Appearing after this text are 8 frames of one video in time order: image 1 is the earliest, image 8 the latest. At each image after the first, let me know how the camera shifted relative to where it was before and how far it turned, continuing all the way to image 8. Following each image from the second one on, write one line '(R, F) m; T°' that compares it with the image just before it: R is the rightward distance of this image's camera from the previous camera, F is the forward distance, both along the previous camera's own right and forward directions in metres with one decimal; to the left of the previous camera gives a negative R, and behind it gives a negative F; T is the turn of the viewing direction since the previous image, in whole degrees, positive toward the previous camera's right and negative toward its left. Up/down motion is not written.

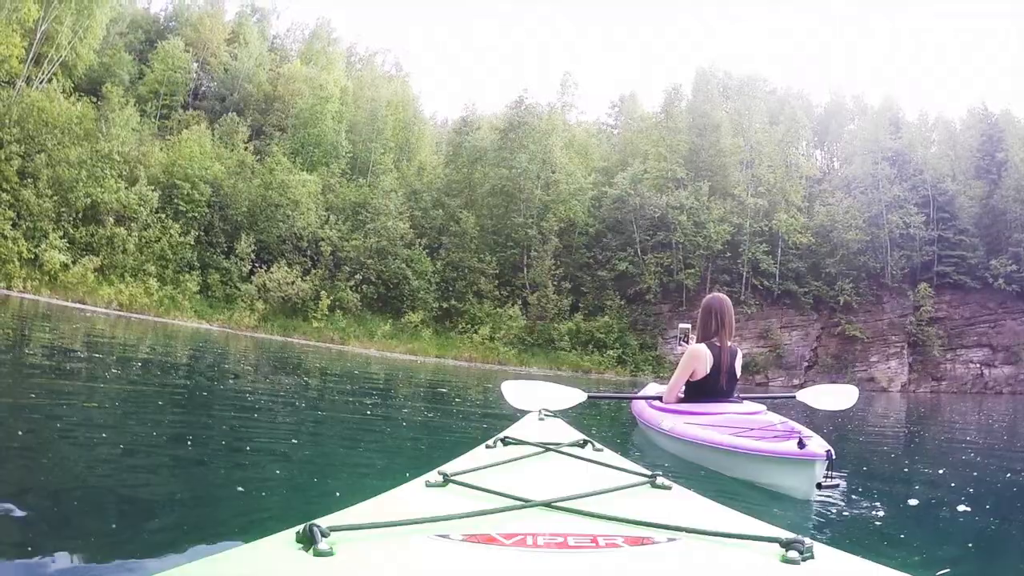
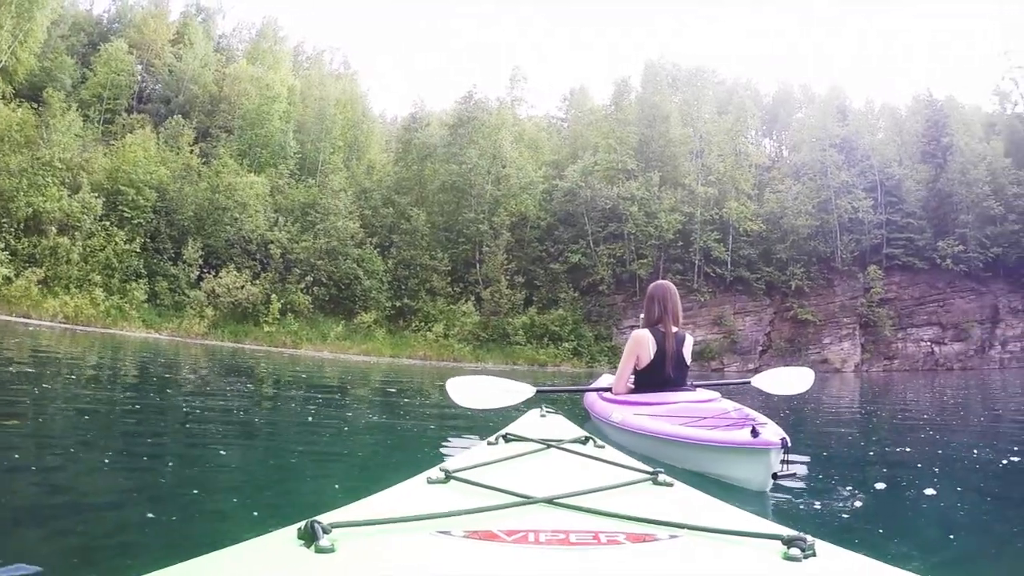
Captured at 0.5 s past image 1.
(+0.5, 0.0) m; +2°
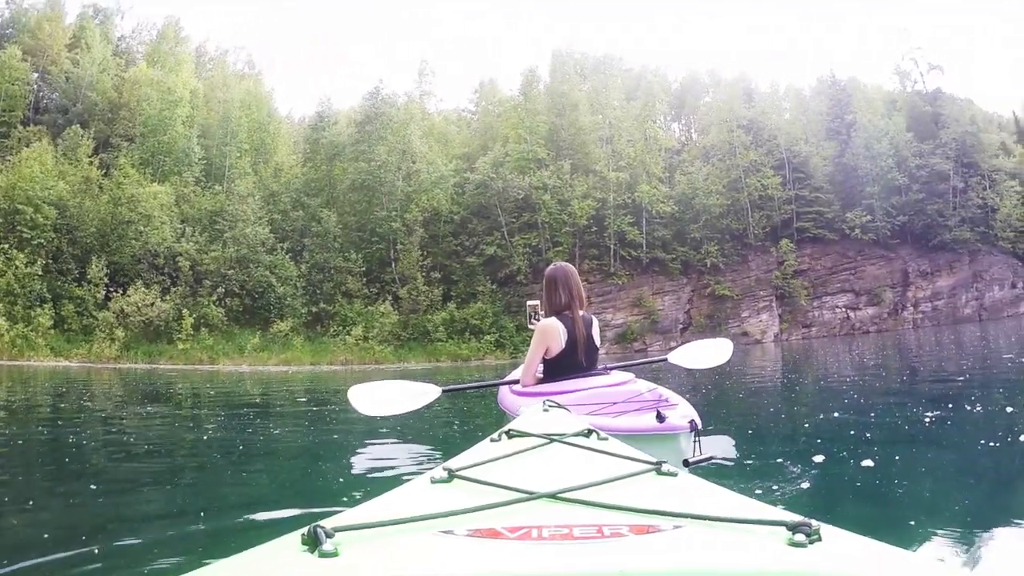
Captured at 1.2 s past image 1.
(+0.8, -0.1) m; +4°
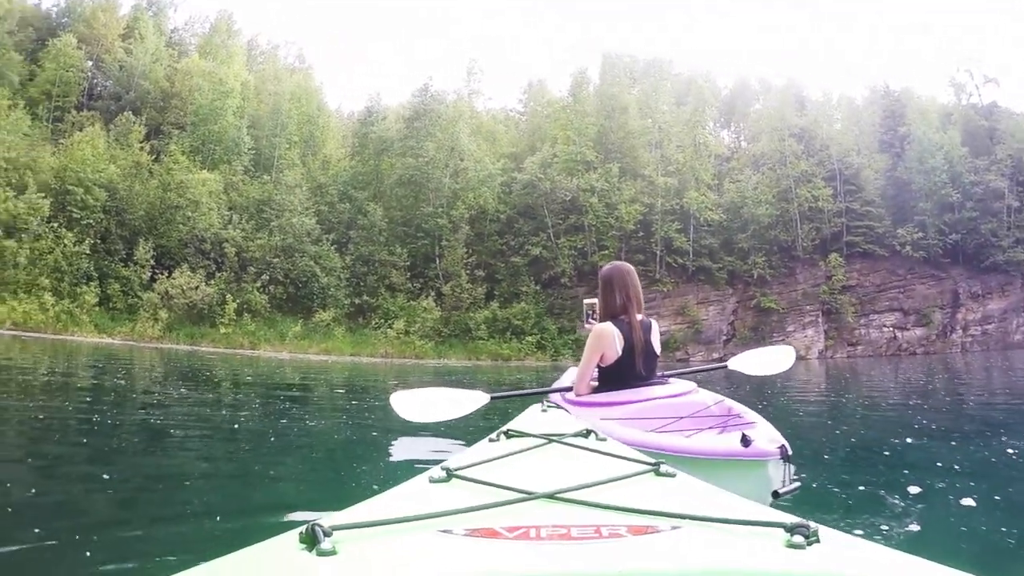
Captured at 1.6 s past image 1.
(-0.4, +0.2) m; -2°
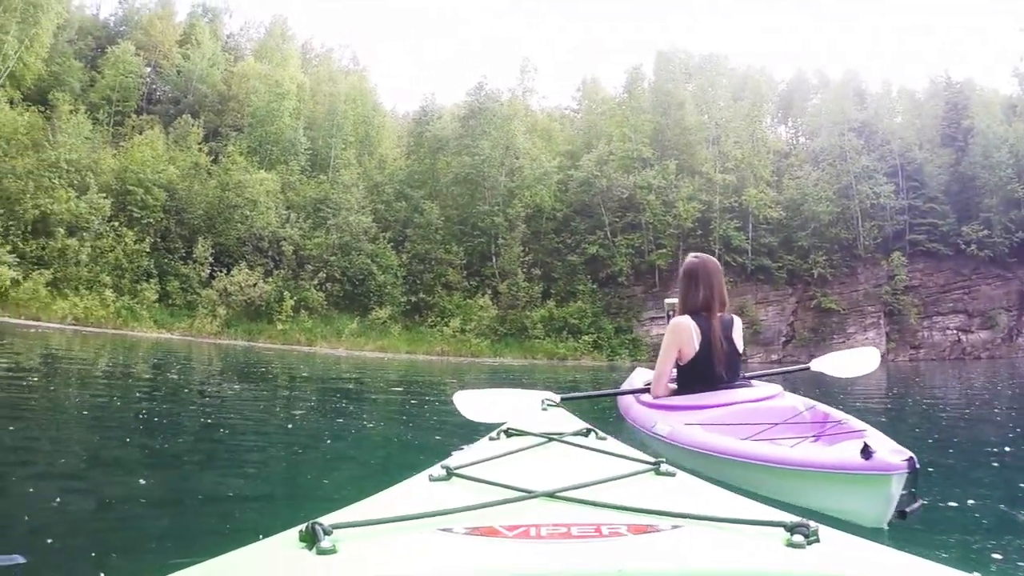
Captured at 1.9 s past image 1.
(-0.5, +0.1) m; -3°
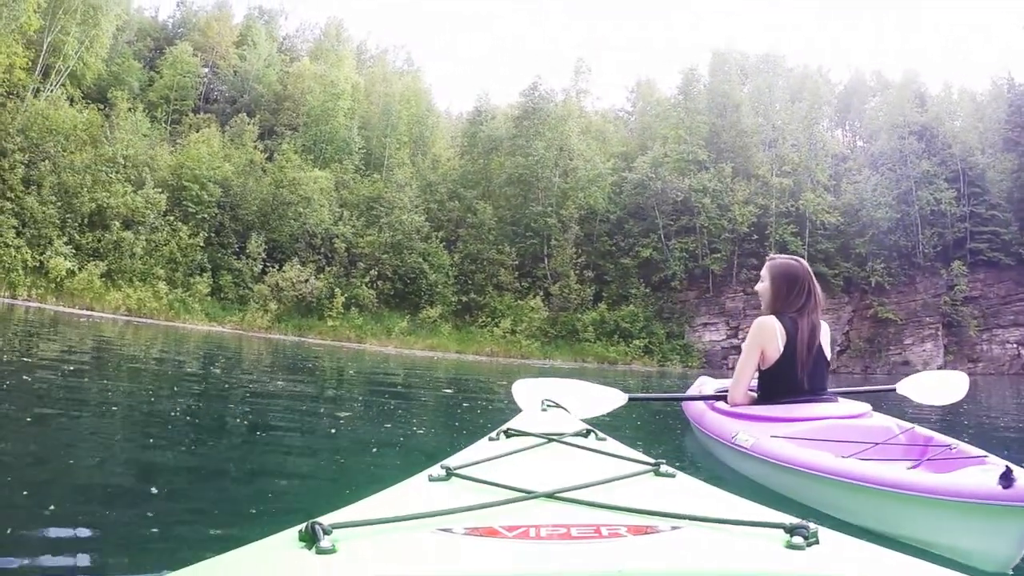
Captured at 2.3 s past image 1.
(-0.5, +0.1) m; -3°
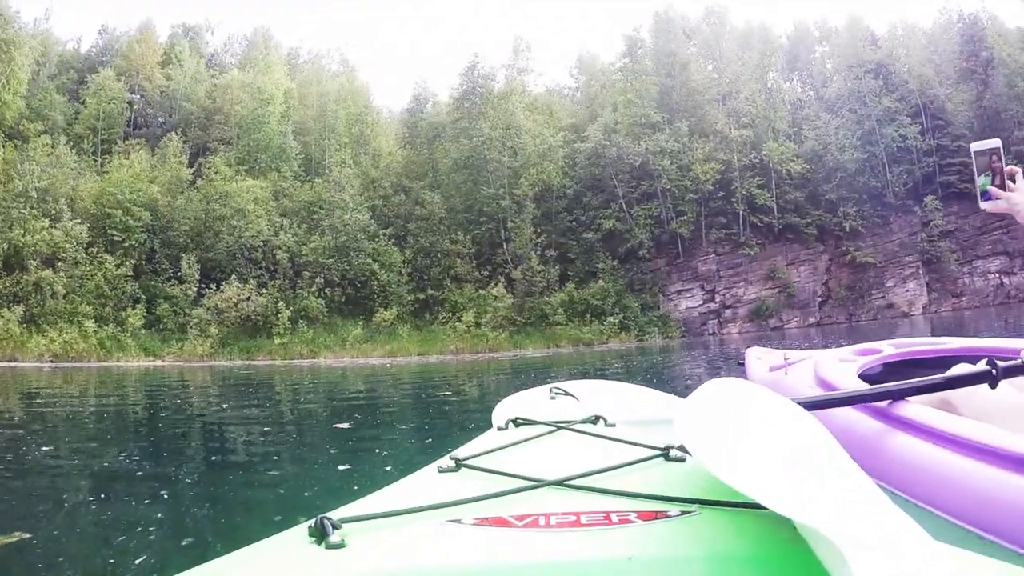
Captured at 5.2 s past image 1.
(+0.5, +1.0) m; +2°
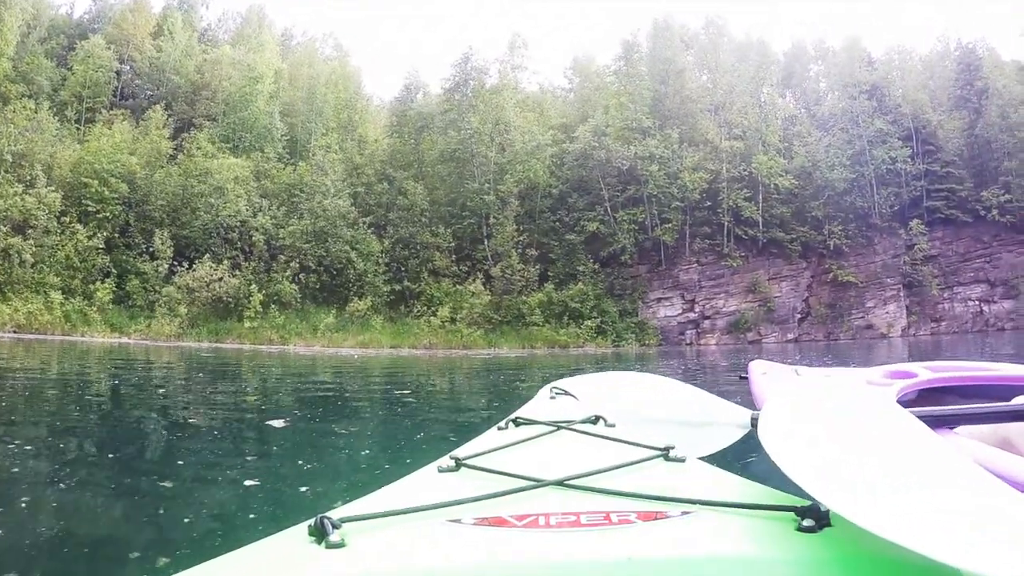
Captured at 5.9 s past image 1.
(+0.2, +0.2) m; +1°
